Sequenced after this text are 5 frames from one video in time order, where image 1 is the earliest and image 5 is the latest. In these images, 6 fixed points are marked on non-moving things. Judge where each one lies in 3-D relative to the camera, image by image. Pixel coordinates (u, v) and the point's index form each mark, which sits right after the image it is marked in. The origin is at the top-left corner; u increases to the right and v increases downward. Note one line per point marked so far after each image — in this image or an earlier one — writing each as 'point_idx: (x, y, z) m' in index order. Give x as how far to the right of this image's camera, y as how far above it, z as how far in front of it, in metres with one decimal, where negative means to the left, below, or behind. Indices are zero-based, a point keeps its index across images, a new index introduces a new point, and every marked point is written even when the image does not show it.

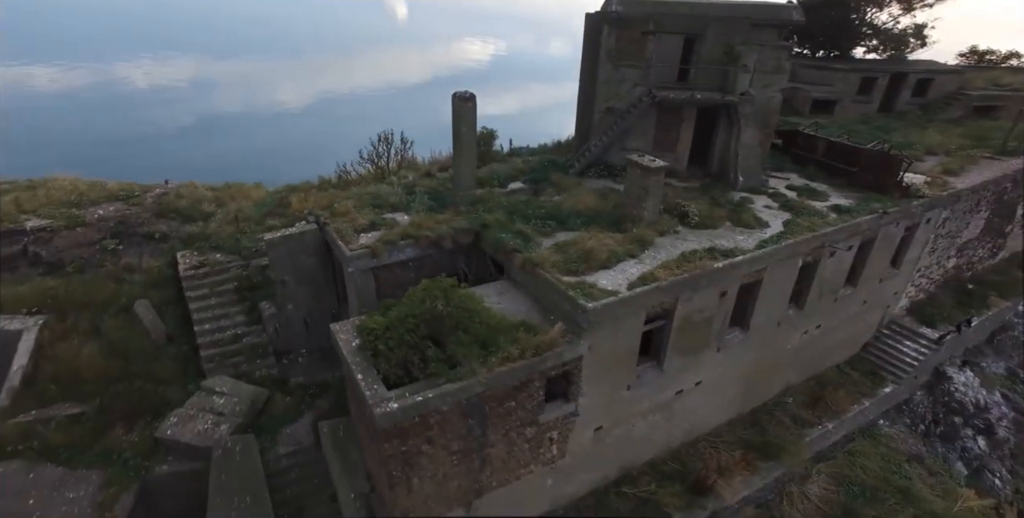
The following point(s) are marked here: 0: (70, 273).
0: (-9.5, -0.3, +11.7) m
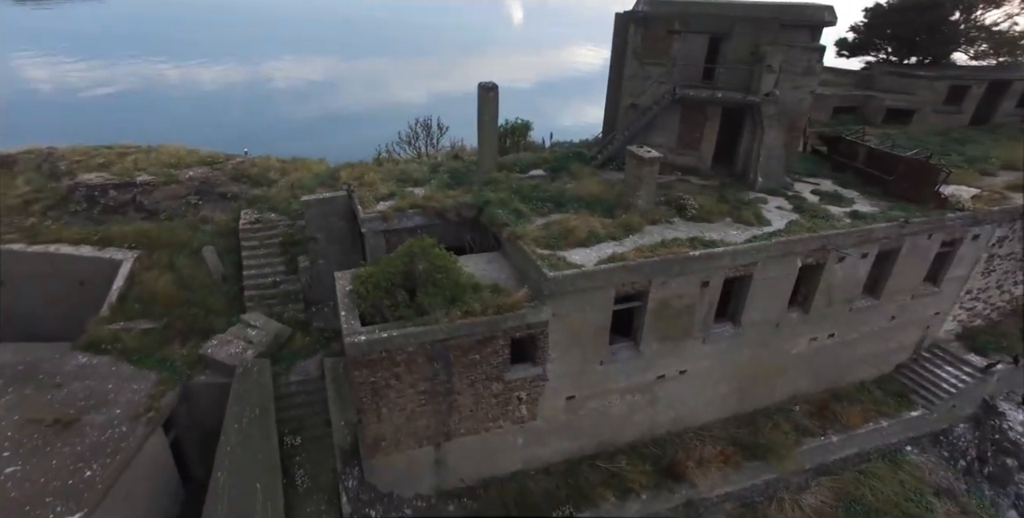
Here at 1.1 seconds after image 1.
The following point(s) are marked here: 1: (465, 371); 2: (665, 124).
0: (-9.2, +1.0, +14.3) m
1: (-0.8, -2.0, +9.6) m
2: (+4.0, +3.5, +14.1) m
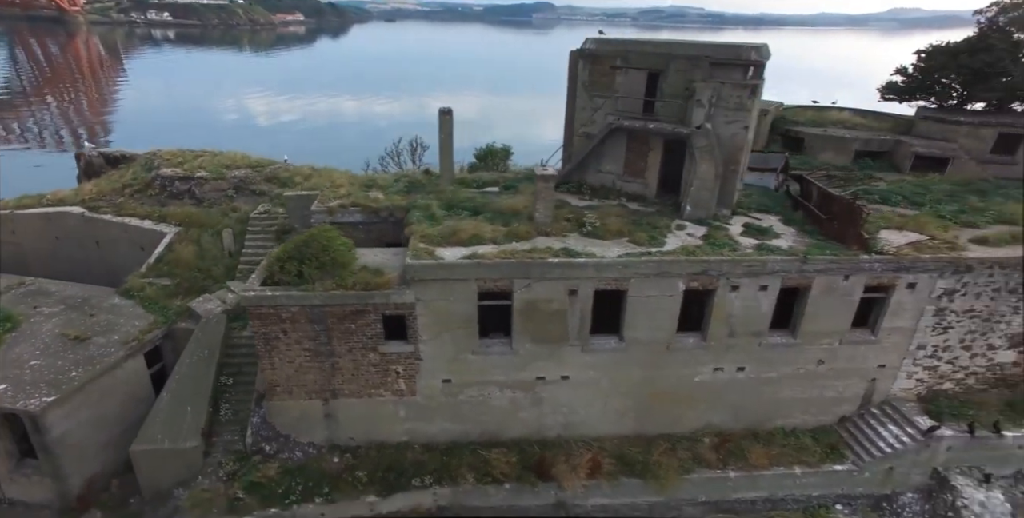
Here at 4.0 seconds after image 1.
0: (-10.2, +1.7, +18.1) m
1: (-3.5, -1.6, +11.4) m
2: (+2.7, +3.0, +15.0) m
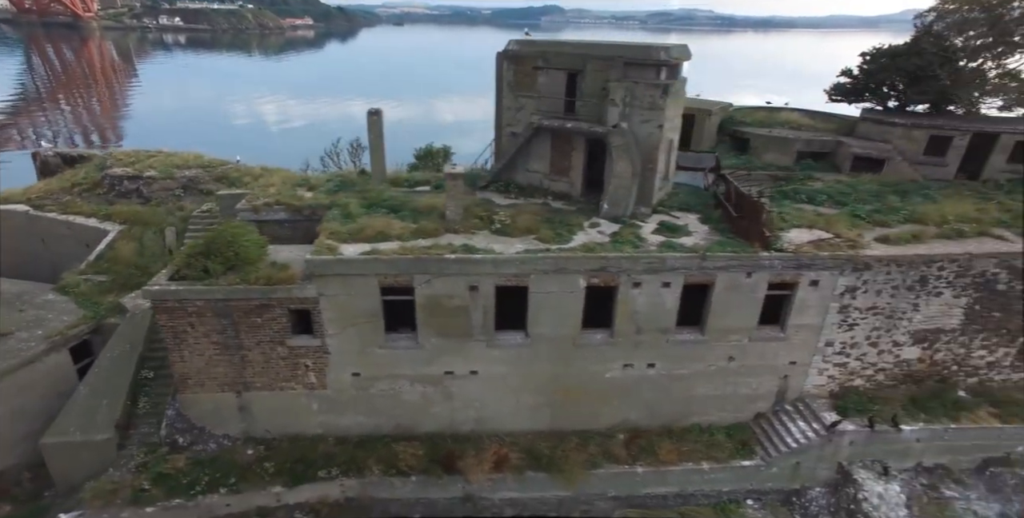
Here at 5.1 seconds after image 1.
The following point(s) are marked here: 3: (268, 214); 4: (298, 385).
0: (-12.2, +1.8, +18.5) m
1: (-5.6, -1.5, +11.6) m
2: (+0.7, +3.0, +15.2) m
3: (-6.3, +1.2, +14.0) m
4: (-4.8, -2.9, +12.3) m
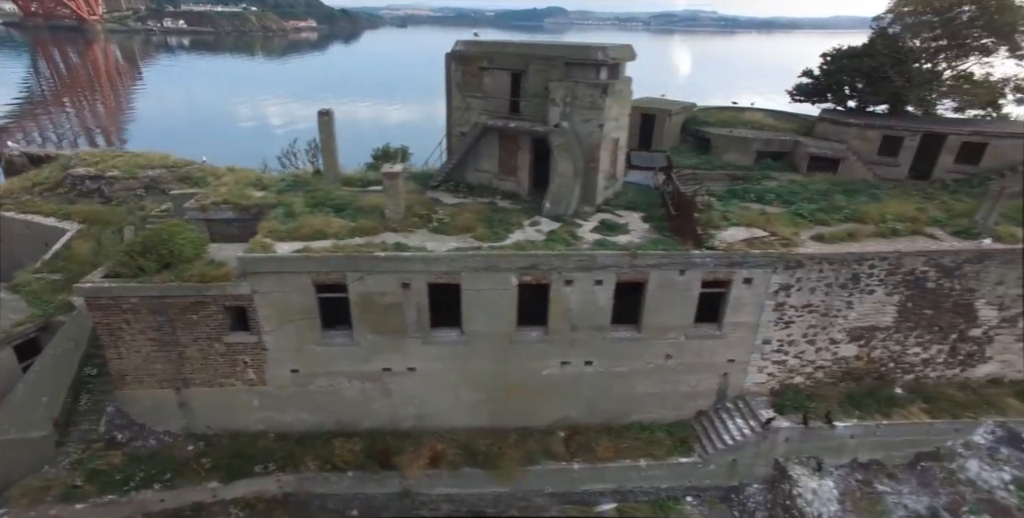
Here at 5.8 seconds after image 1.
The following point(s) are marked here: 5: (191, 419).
0: (-13.6, +1.8, +18.6) m
1: (-7.1, -1.5, +11.8) m
2: (-0.7, +3.0, +15.3) m
3: (-7.7, +1.2, +14.1) m
4: (-6.3, -2.8, +12.4) m
5: (-7.6, -3.8, +12.7) m
